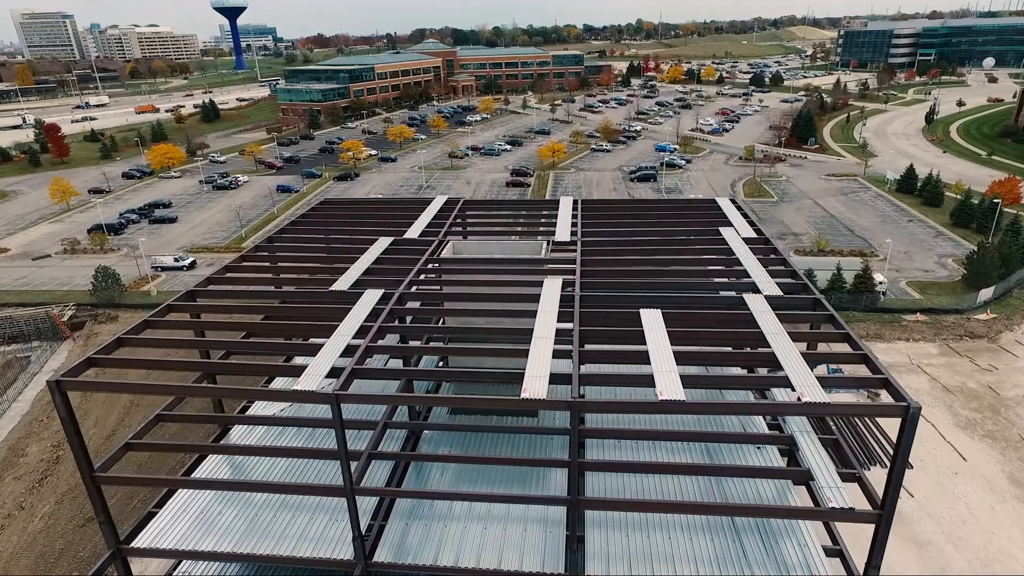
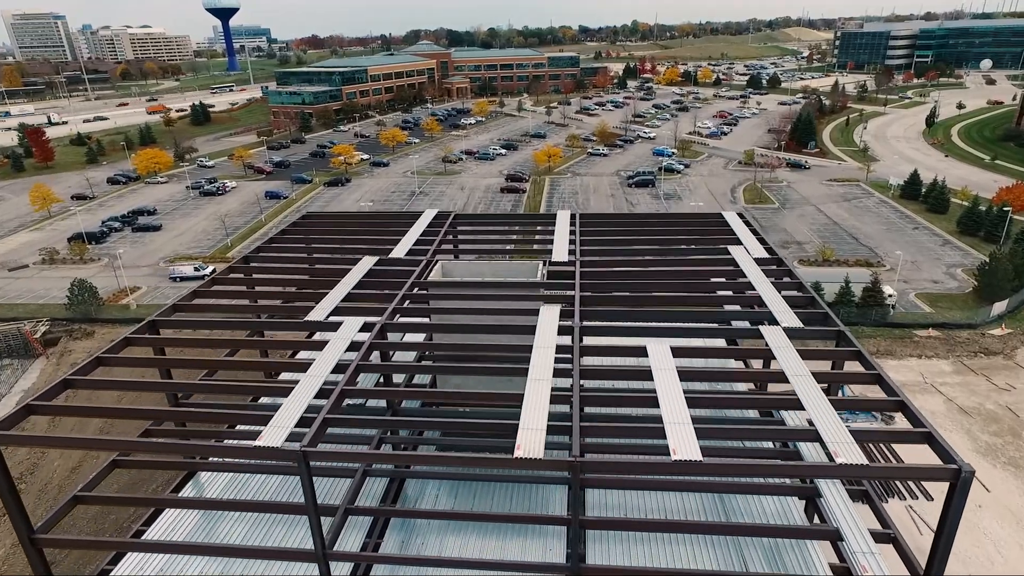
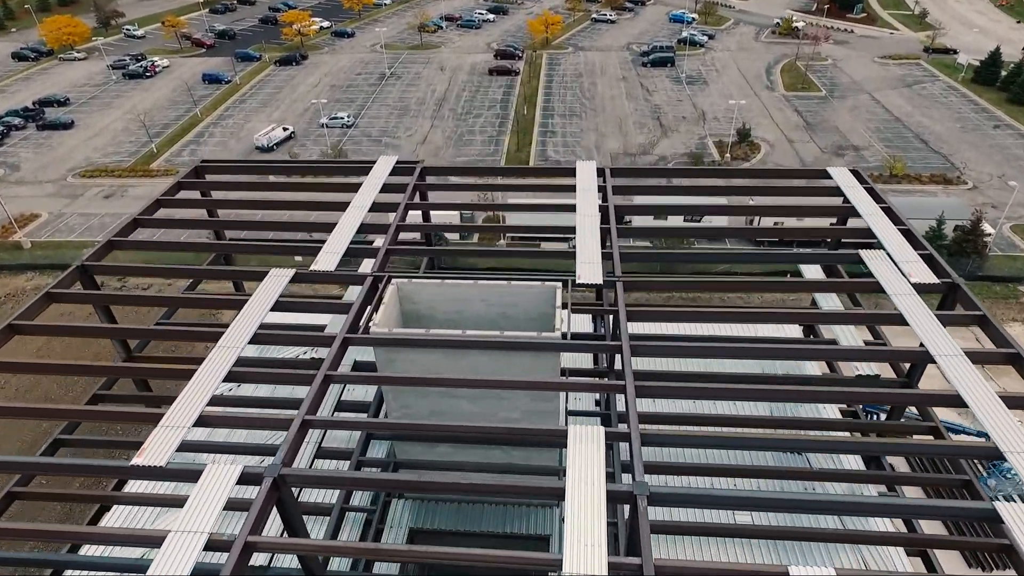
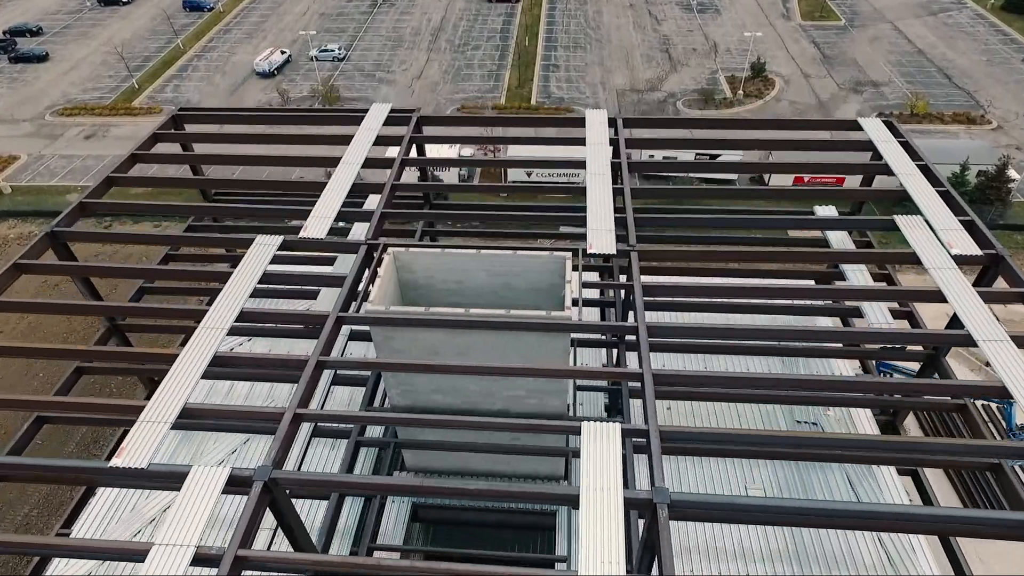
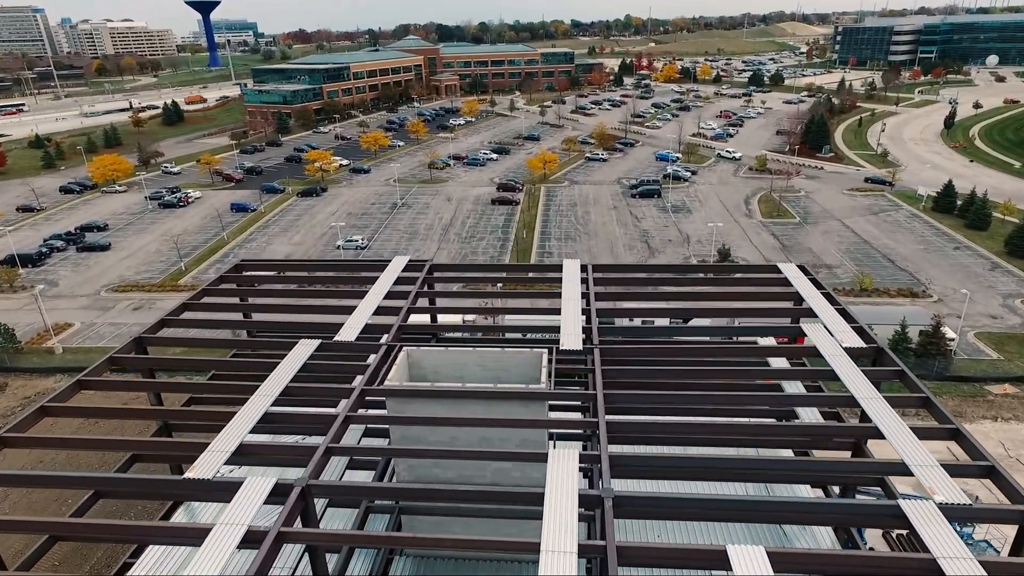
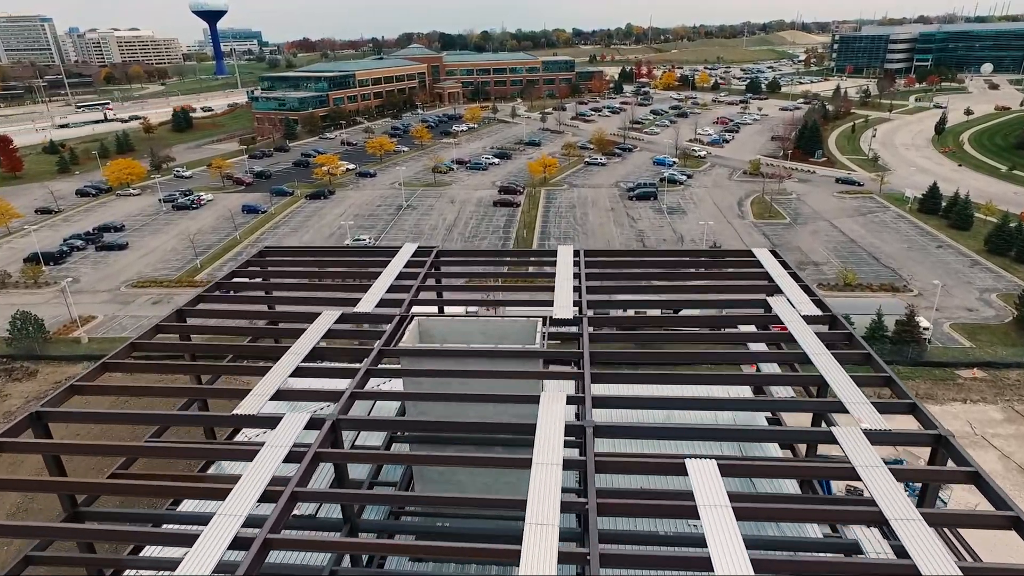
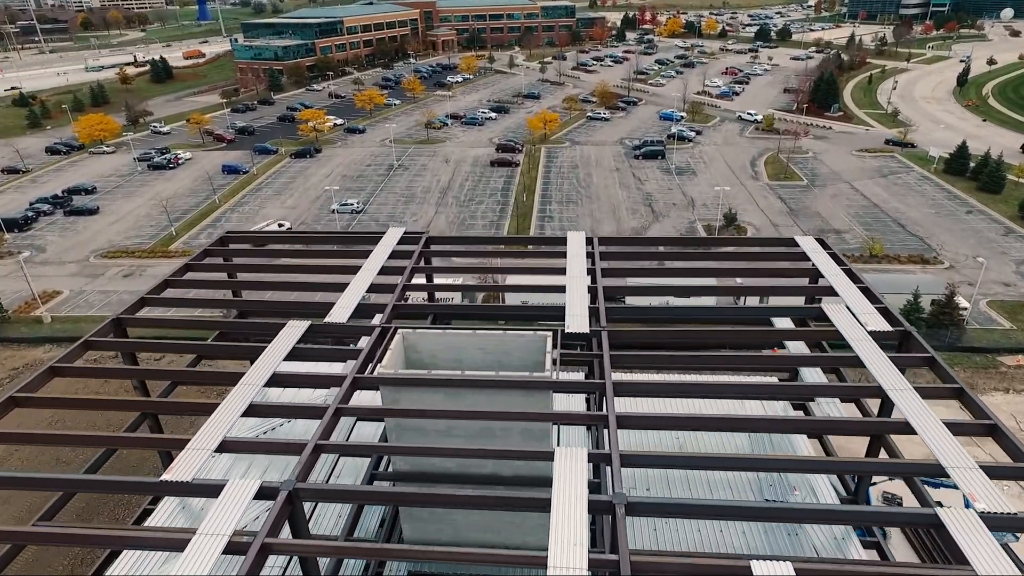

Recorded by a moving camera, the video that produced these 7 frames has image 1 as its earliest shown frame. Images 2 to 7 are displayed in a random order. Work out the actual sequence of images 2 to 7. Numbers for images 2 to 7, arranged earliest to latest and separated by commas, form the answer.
2, 6, 5, 7, 3, 4
